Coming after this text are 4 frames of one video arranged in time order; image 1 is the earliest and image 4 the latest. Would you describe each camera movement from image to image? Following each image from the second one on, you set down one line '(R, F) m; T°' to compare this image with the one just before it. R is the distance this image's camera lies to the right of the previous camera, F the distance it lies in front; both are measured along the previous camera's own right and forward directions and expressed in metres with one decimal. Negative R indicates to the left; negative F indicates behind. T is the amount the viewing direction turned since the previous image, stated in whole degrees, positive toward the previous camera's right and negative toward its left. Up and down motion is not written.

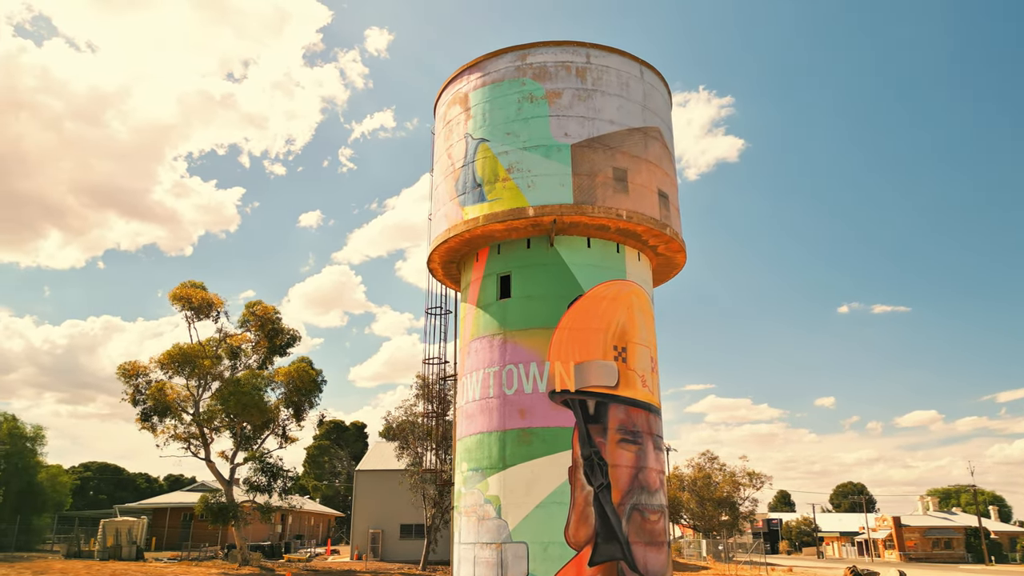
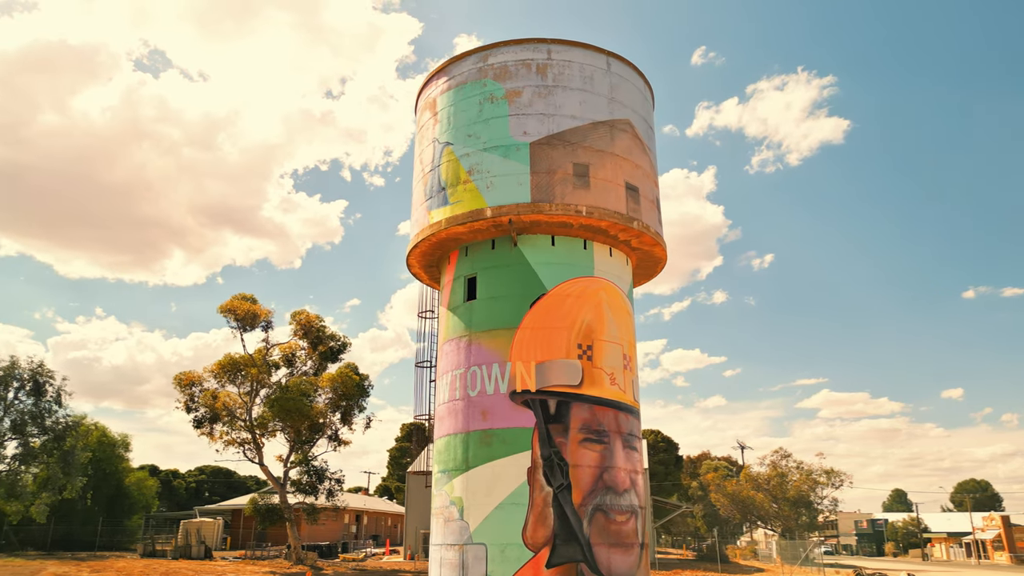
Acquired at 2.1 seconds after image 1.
(+3.3, +0.2) m; -7°
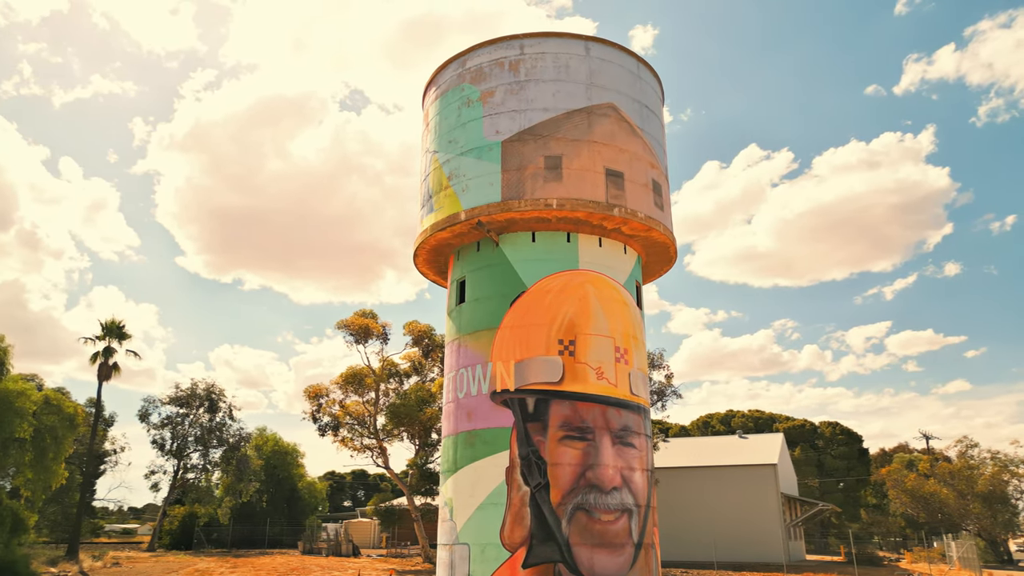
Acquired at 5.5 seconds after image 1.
(+5.2, +0.7) m; -14°
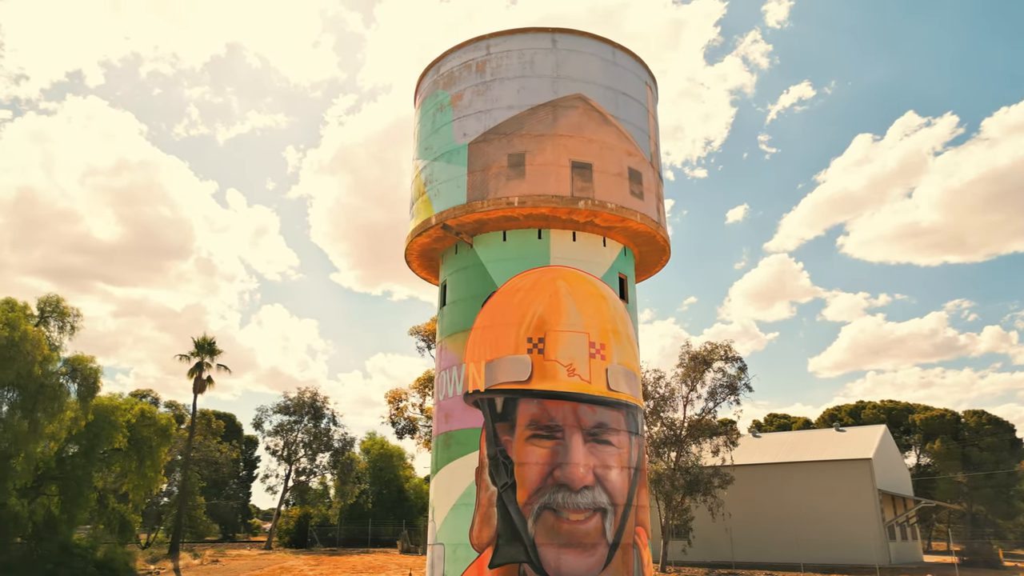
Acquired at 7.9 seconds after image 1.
(+4.1, +0.4) m; -10°
